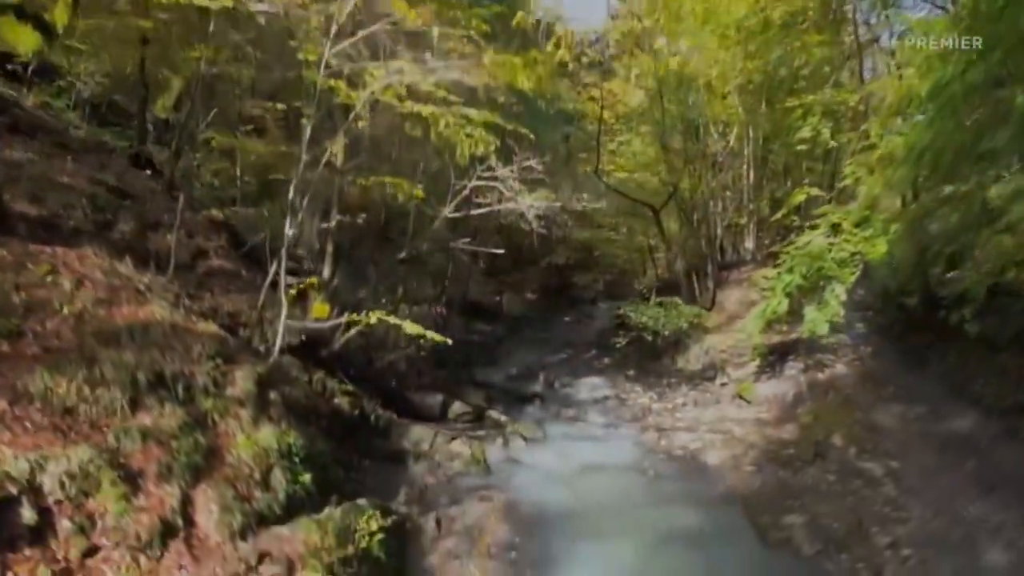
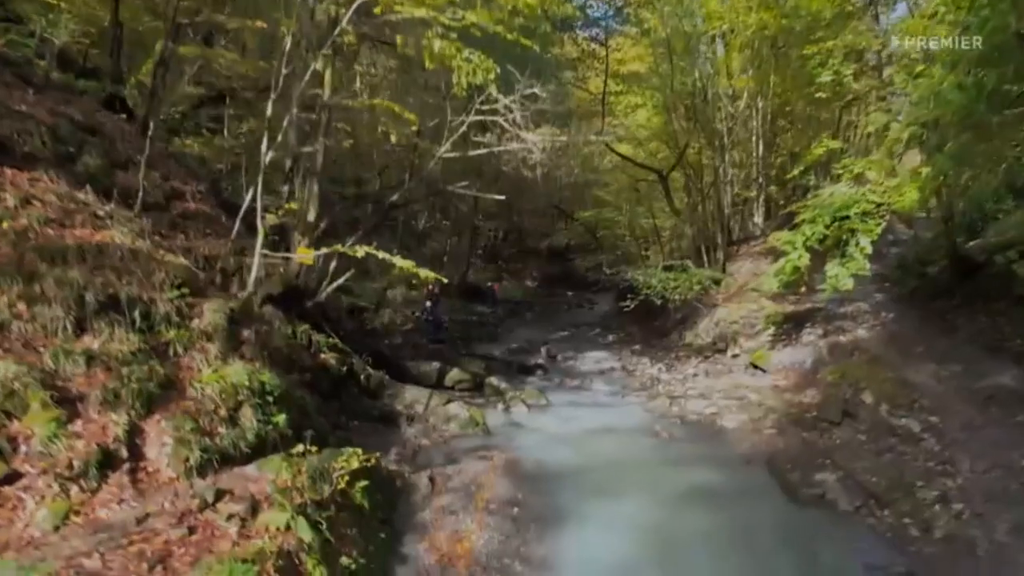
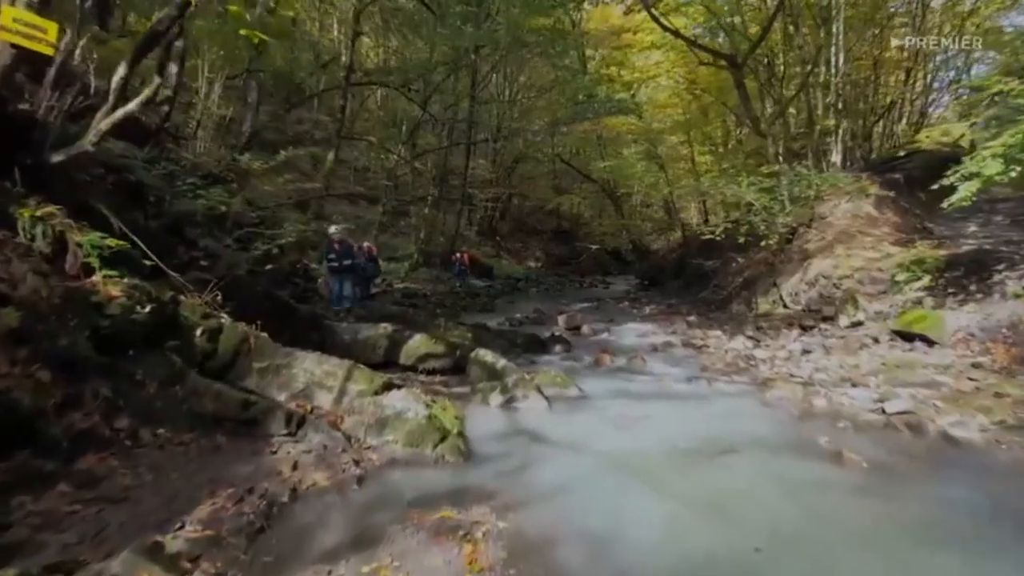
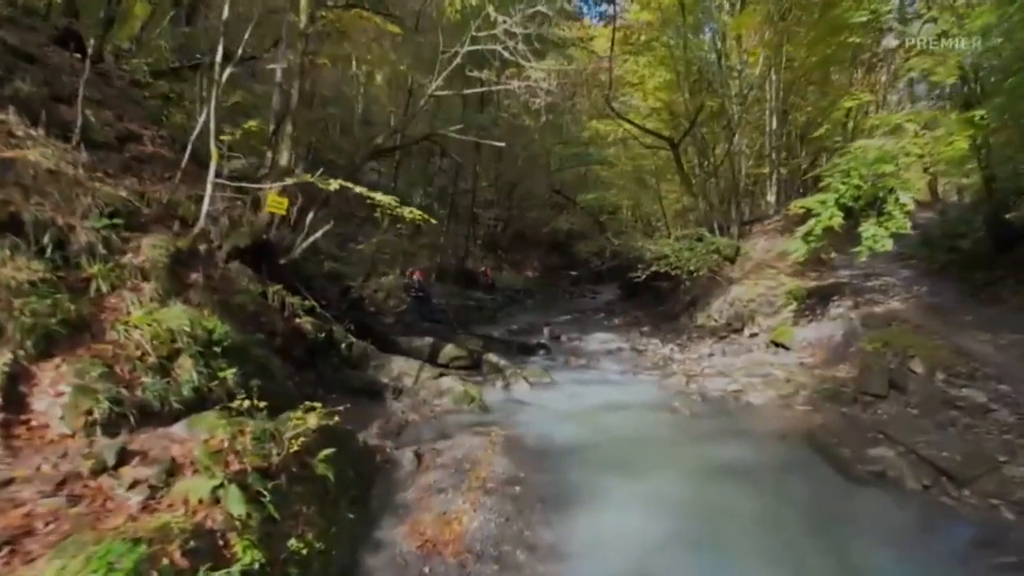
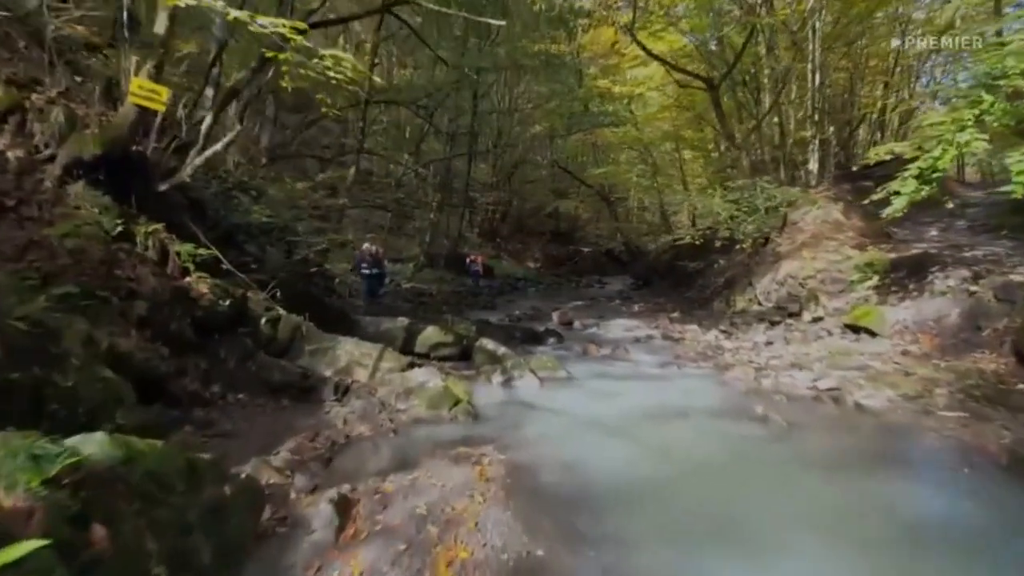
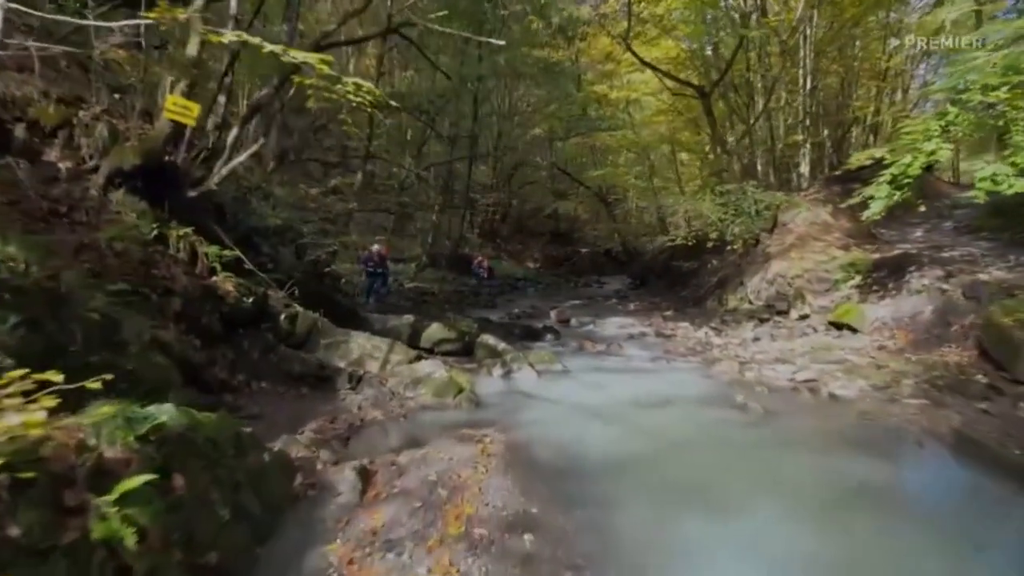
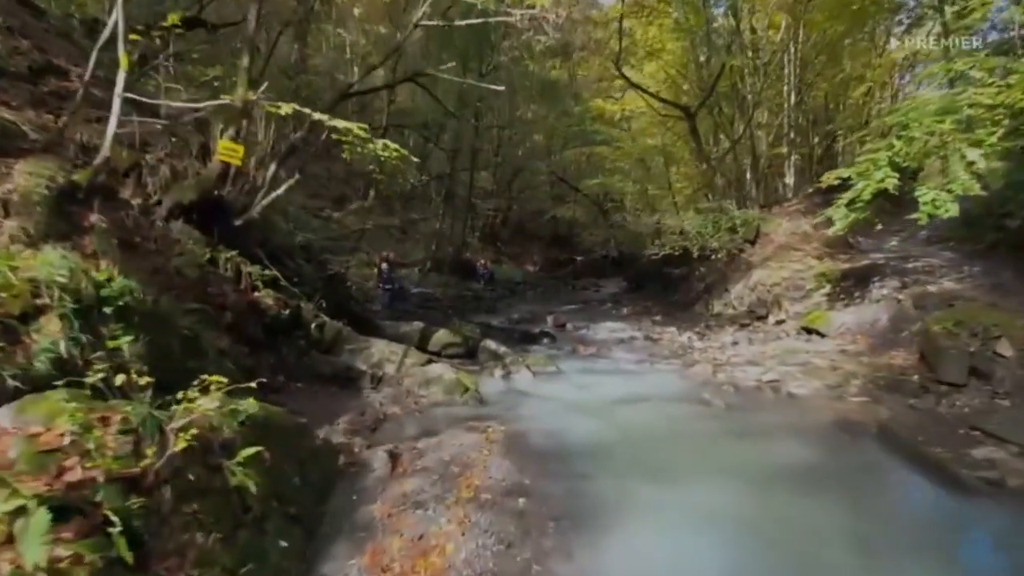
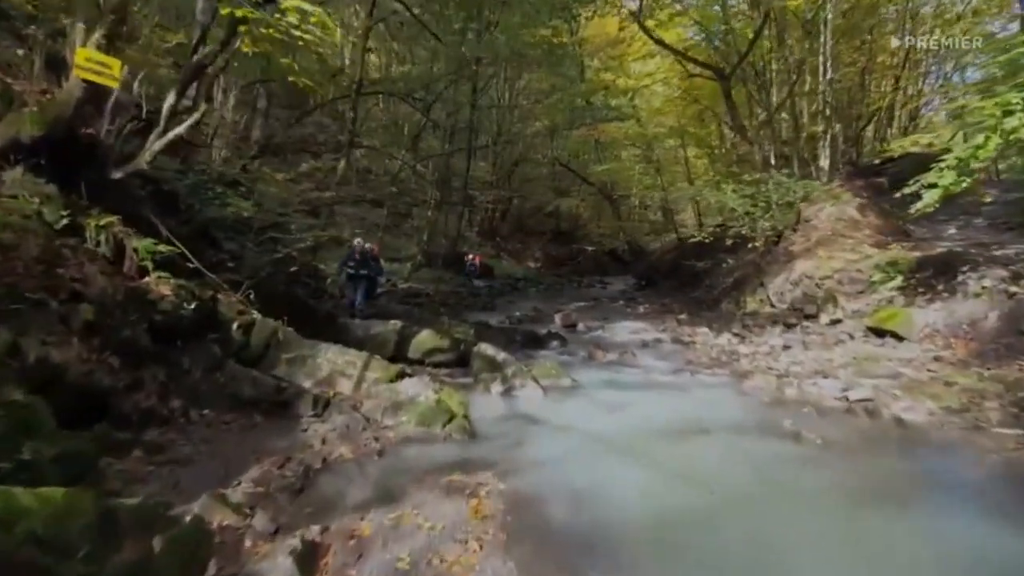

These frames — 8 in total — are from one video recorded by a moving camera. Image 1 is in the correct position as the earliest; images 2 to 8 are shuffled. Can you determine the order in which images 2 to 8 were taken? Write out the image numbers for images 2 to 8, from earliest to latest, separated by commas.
2, 4, 7, 6, 5, 8, 3
